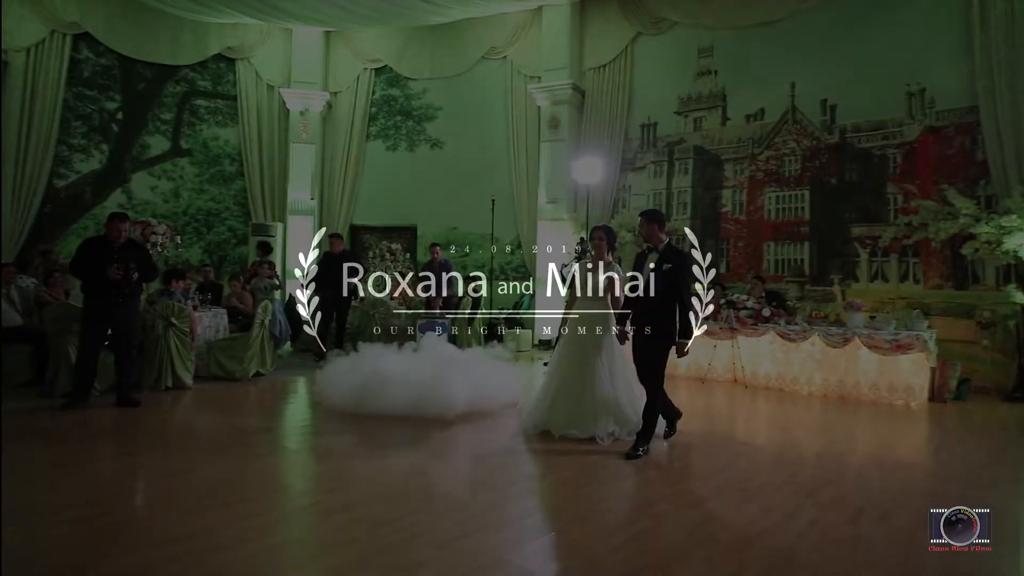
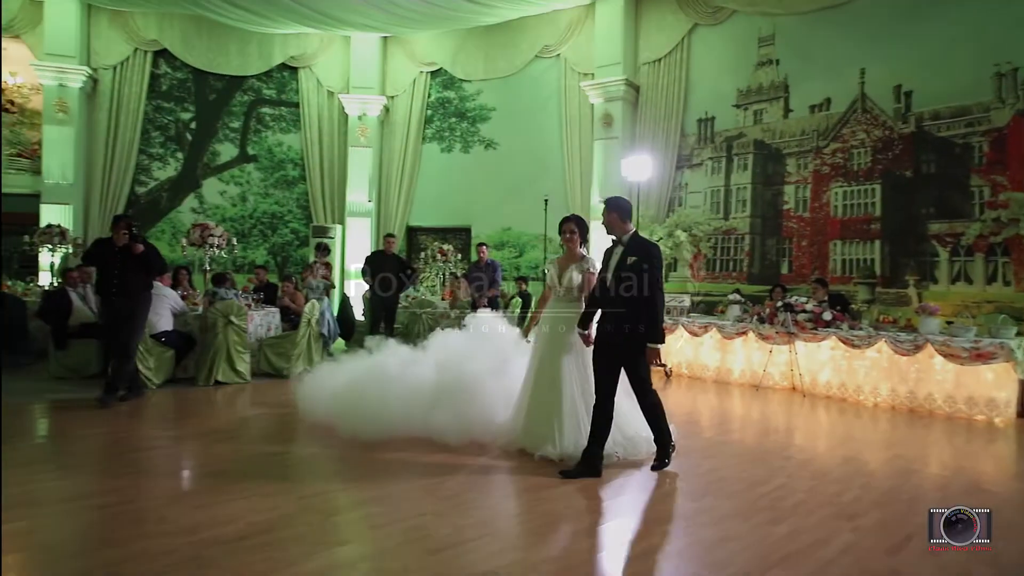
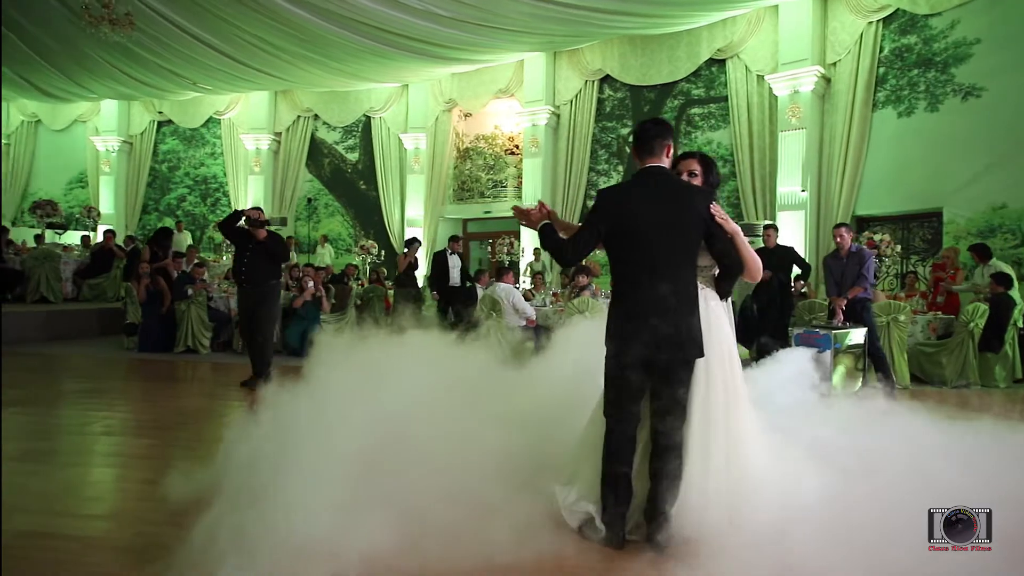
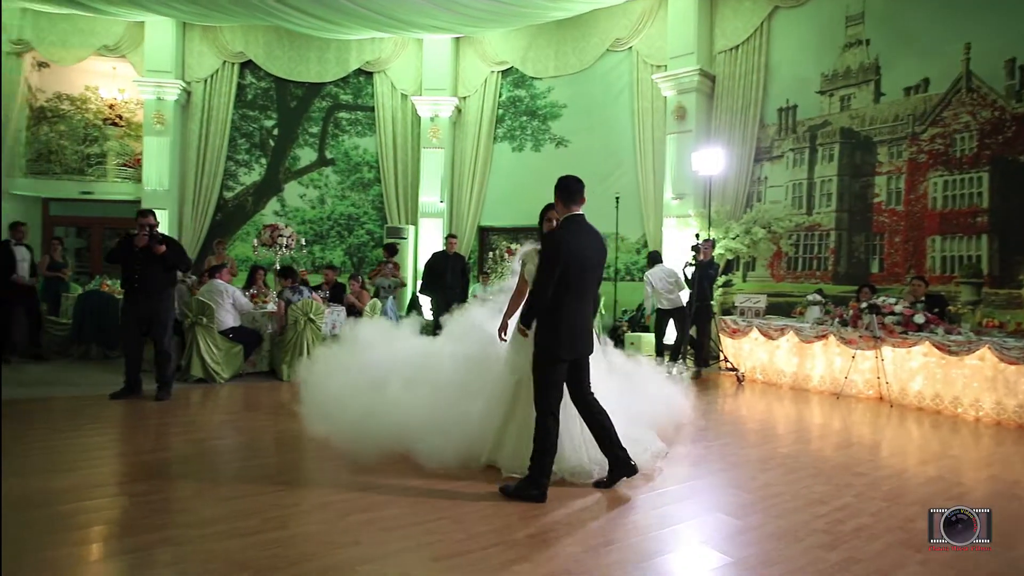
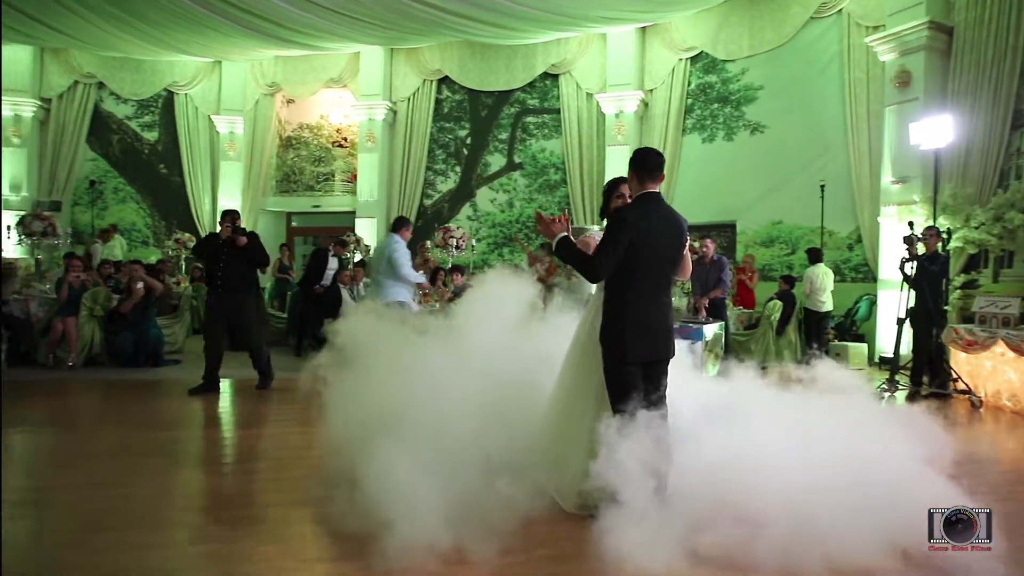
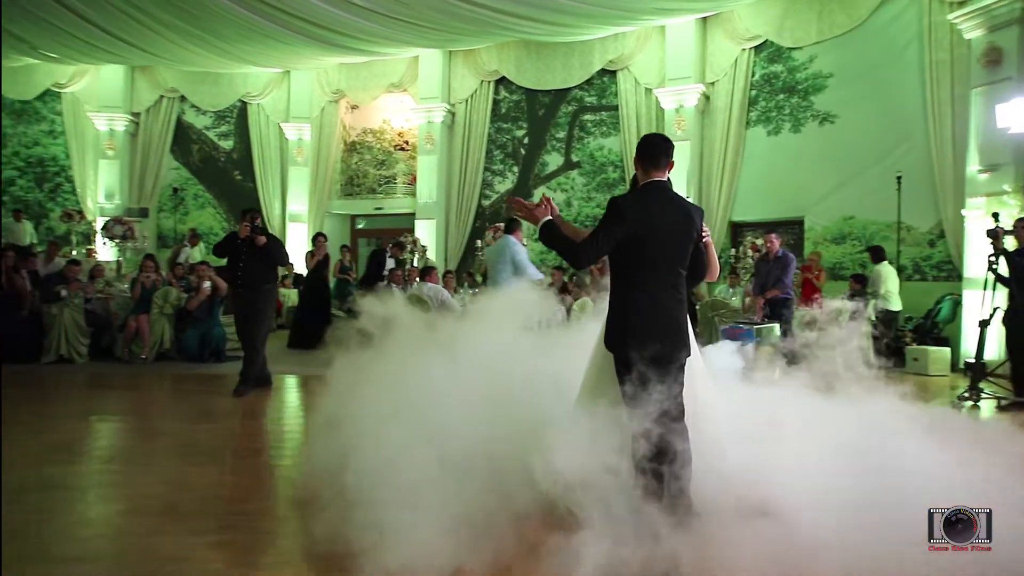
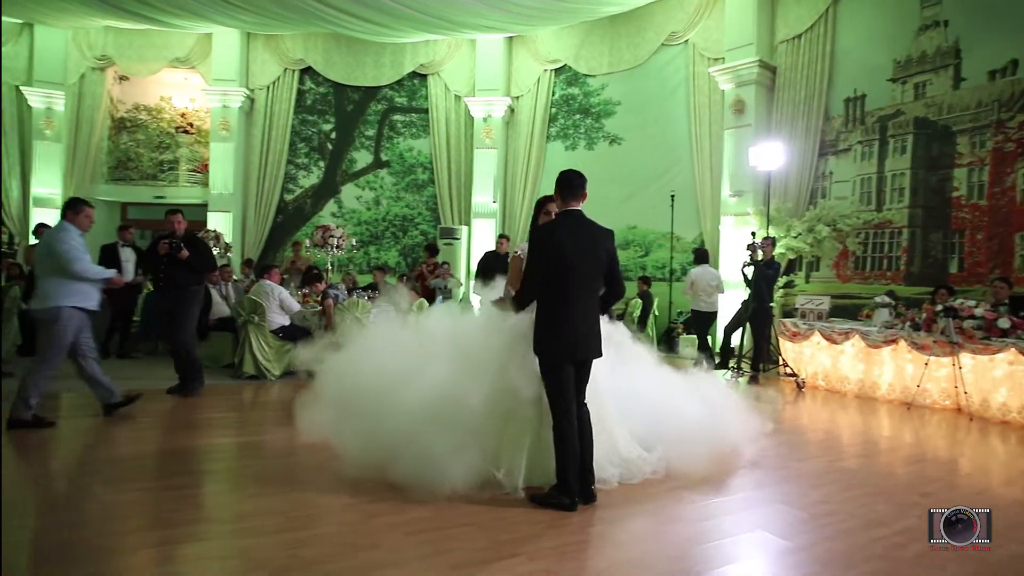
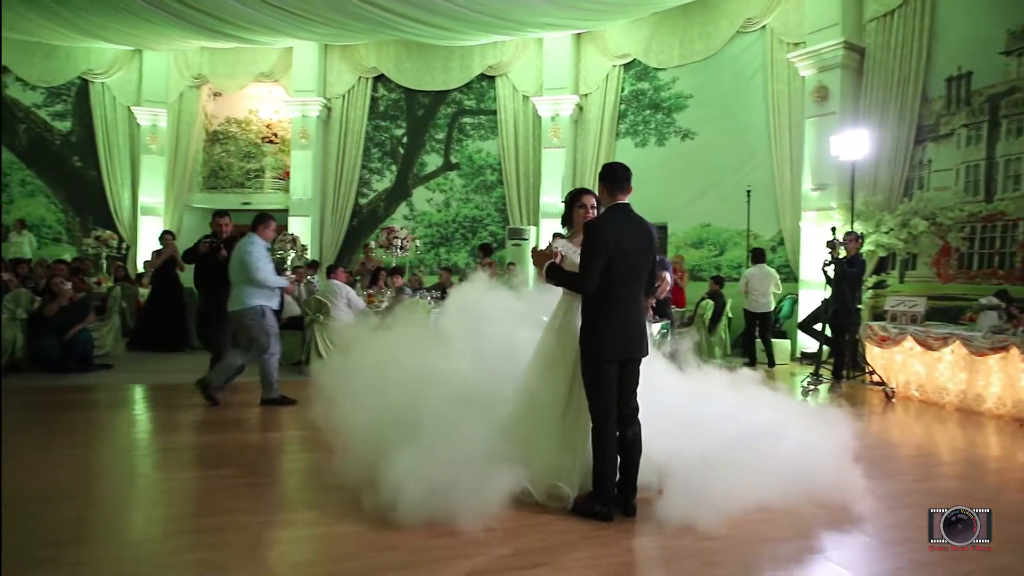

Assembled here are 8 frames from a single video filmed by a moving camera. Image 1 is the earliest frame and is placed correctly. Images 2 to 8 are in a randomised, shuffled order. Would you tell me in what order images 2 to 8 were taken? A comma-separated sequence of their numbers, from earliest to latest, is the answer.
2, 4, 7, 8, 5, 6, 3
